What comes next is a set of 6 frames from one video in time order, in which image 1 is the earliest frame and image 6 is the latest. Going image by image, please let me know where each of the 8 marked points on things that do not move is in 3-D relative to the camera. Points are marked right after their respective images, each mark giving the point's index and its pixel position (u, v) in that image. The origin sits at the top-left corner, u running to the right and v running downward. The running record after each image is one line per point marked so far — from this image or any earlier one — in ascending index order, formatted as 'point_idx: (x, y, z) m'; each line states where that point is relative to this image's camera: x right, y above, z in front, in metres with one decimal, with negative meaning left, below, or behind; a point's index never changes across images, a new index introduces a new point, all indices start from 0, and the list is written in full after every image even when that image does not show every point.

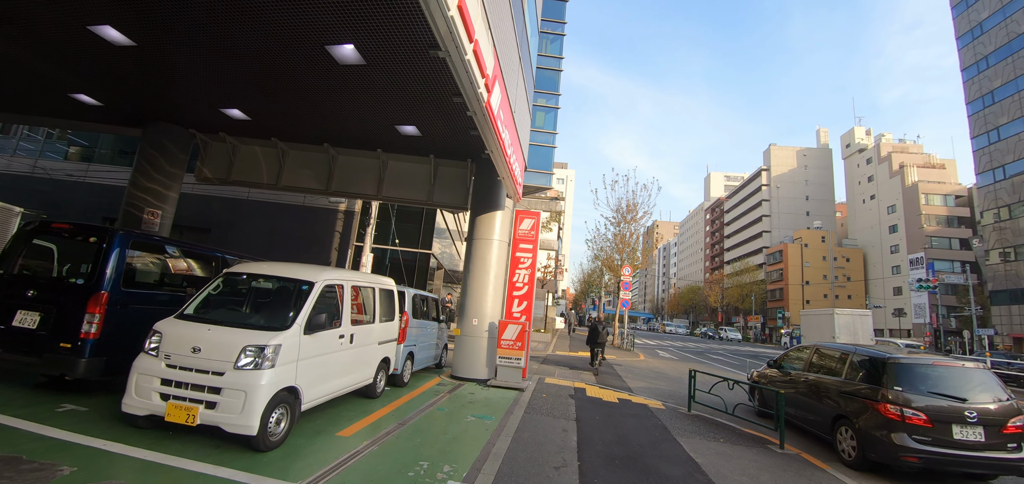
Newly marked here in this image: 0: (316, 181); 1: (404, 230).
0: (-4.8, +1.5, +10.1) m
1: (-4.7, +0.5, +17.7) m
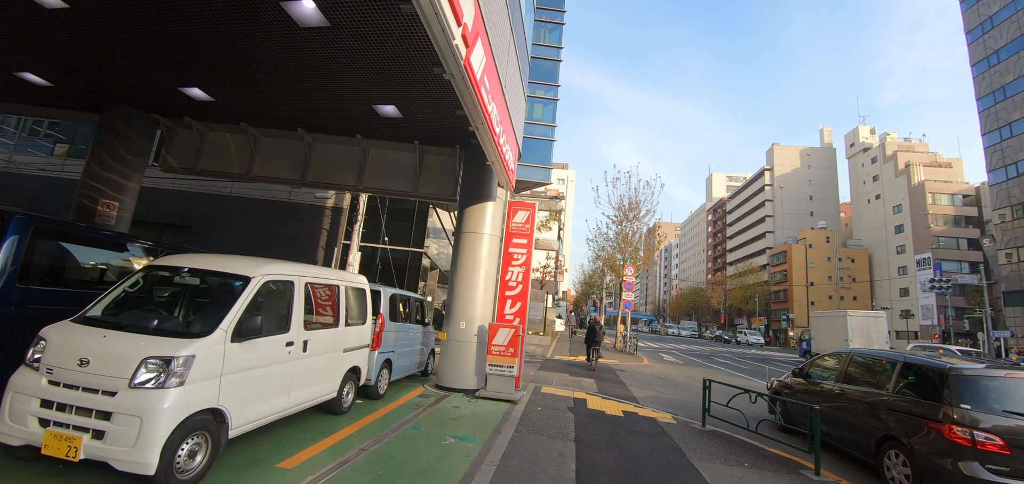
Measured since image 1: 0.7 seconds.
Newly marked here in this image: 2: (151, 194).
0: (-5.0, +1.6, +9.2) m
1: (-4.8, +0.6, +16.8) m
2: (-14.3, +1.9, +16.2) m
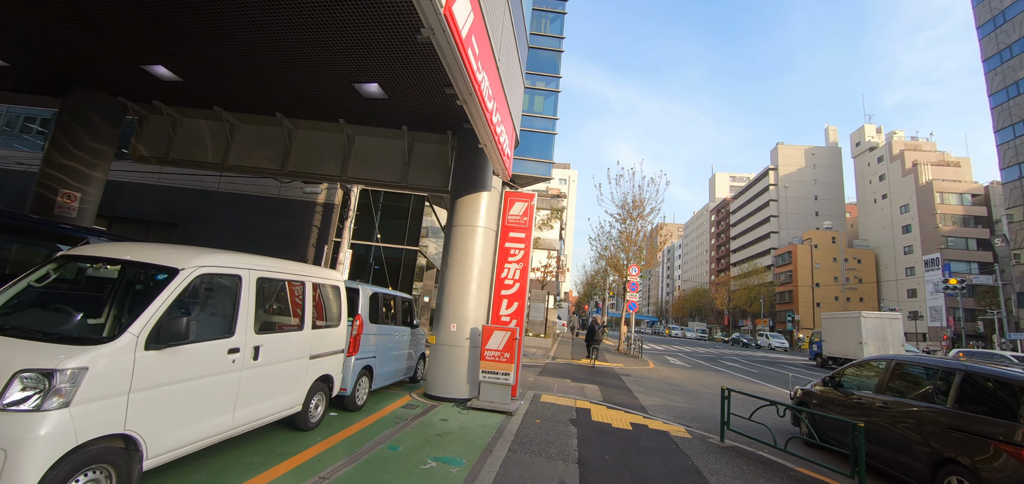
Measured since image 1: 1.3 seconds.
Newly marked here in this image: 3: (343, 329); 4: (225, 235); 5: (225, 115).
0: (-5.0, +1.7, +8.6) m
1: (-4.8, +0.7, +16.1) m
2: (-14.3, +2.0, +15.6) m
3: (-2.2, -1.1, +5.3) m
4: (-10.7, +0.2, +15.3) m
5: (-5.8, +2.6, +8.3) m
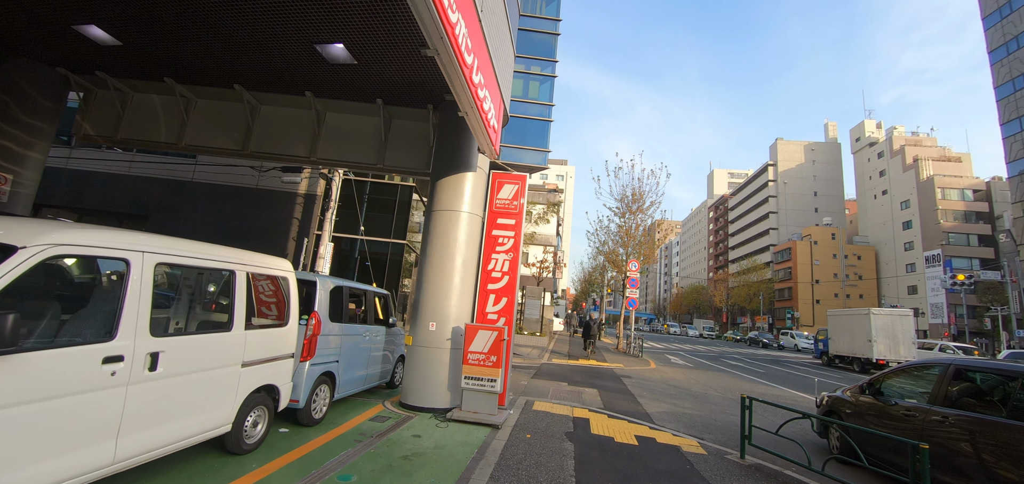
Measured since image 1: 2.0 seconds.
0: (-5.2, +1.9, +7.7) m
1: (-5.1, +0.9, +15.2) m
2: (-14.5, +2.2, +14.6) m
3: (-2.4, -0.9, +4.4) m
4: (-10.9, +0.5, +14.3) m
5: (-6.0, +2.8, +7.3) m
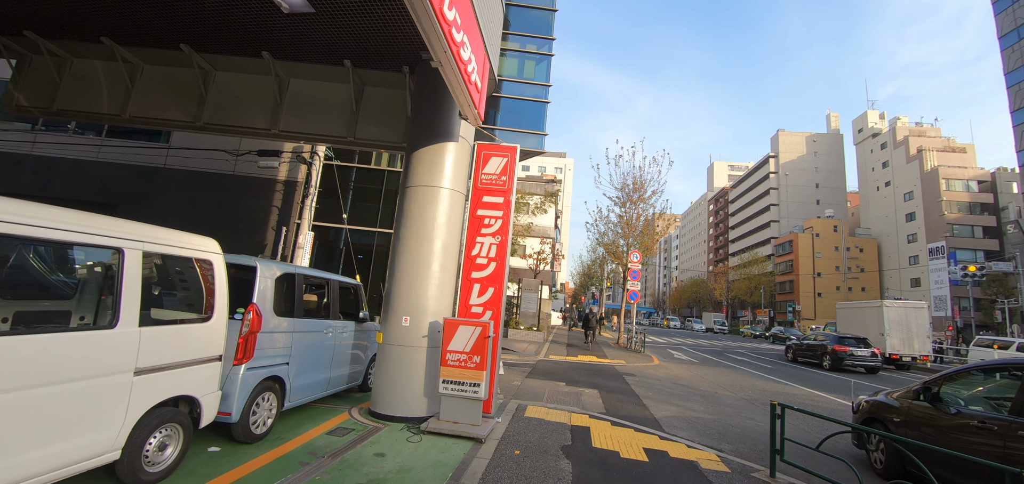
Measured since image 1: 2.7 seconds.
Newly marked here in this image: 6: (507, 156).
0: (-5.4, +2.2, +6.7) m
1: (-5.3, +1.3, +14.3) m
2: (-14.7, +2.5, +13.7) m
3: (-2.5, -0.7, +3.6) m
4: (-11.1, +0.8, +13.4) m
5: (-6.1, +3.0, +6.4) m
6: (-0.1, +1.2, +5.7) m
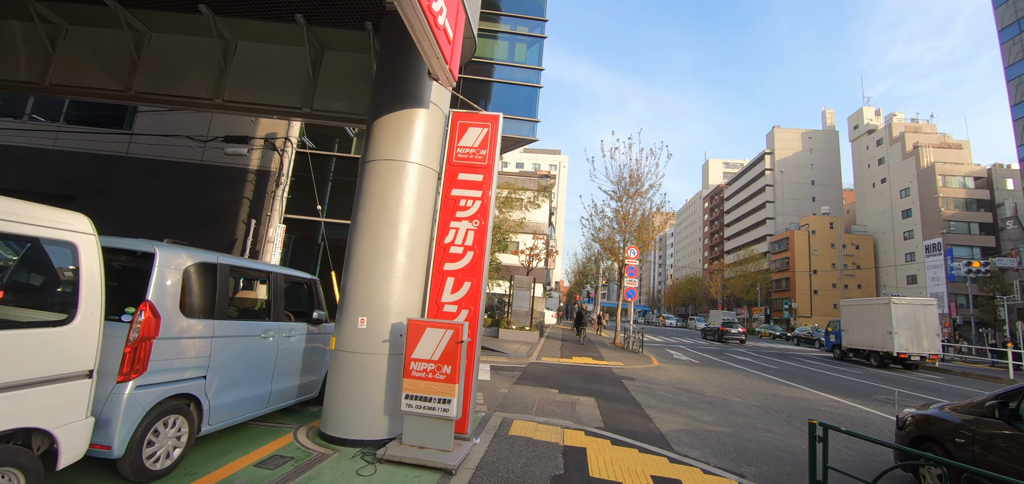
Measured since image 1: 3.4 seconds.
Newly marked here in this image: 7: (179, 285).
0: (-5.6, +2.3, +5.8) m
1: (-5.6, +1.4, +13.4) m
2: (-15.0, +2.7, +12.6) m
3: (-2.7, -0.6, +2.7) m
4: (-11.4, +1.0, +12.4) m
5: (-6.4, +3.2, +5.5) m
6: (-0.3, +1.3, +4.8) m
7: (-2.6, -0.4, +3.3) m
